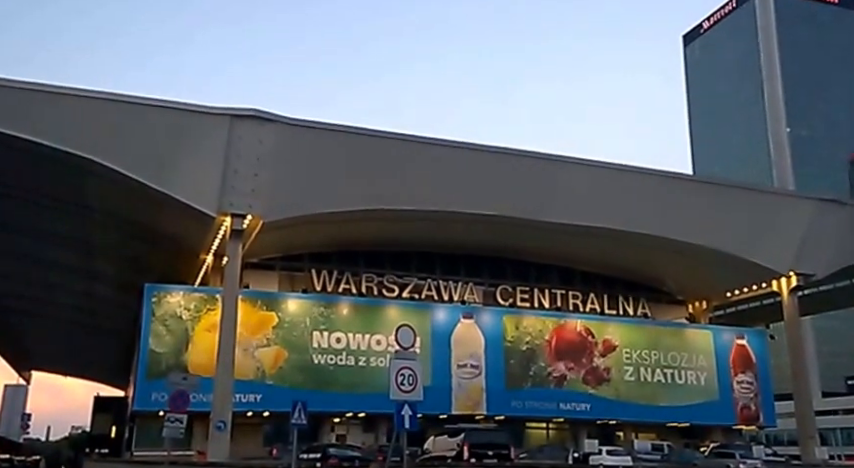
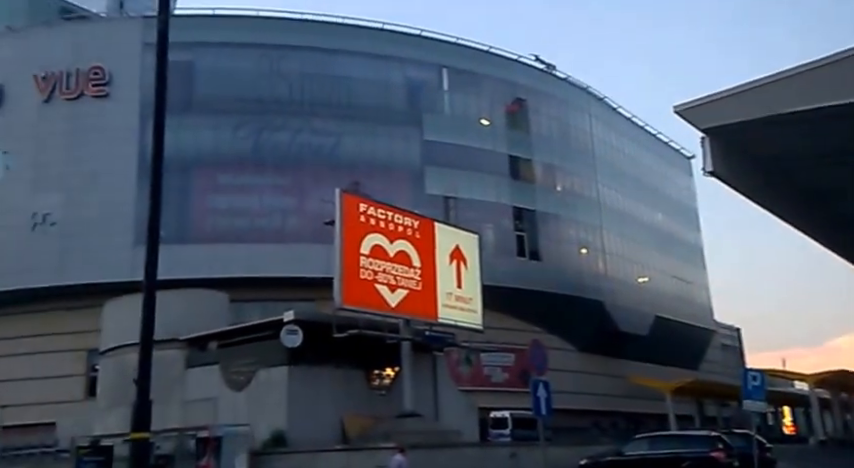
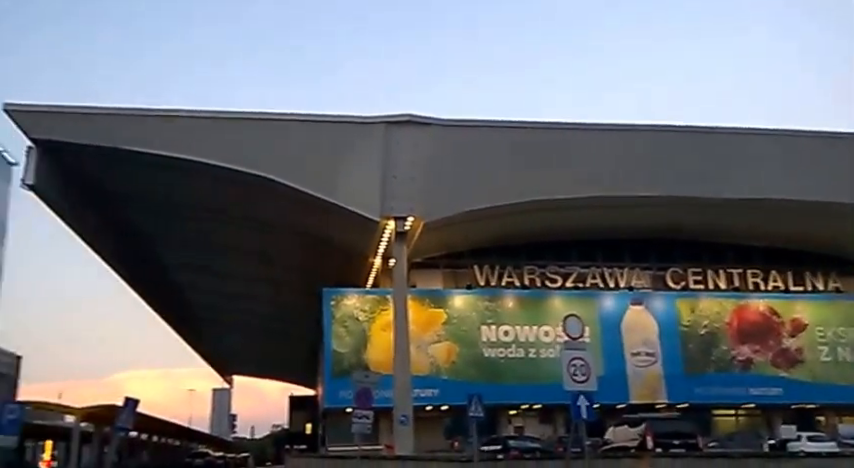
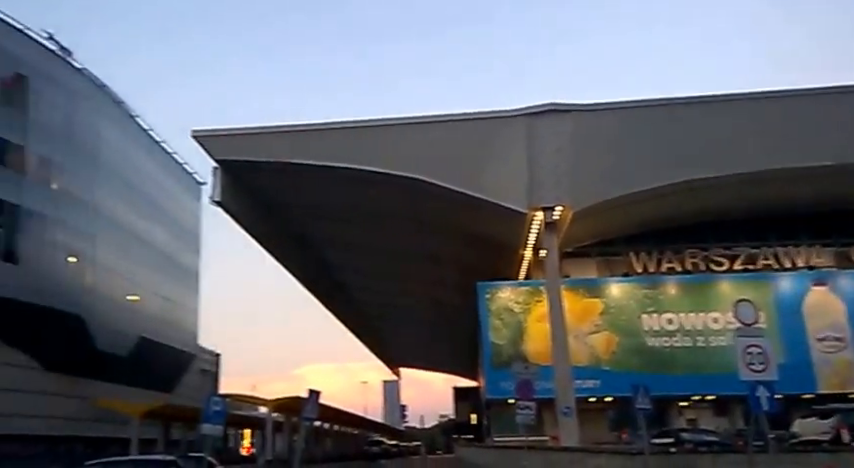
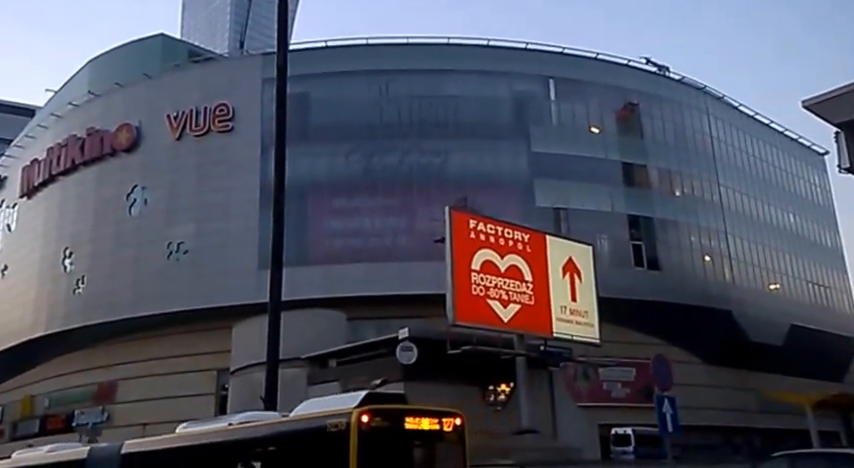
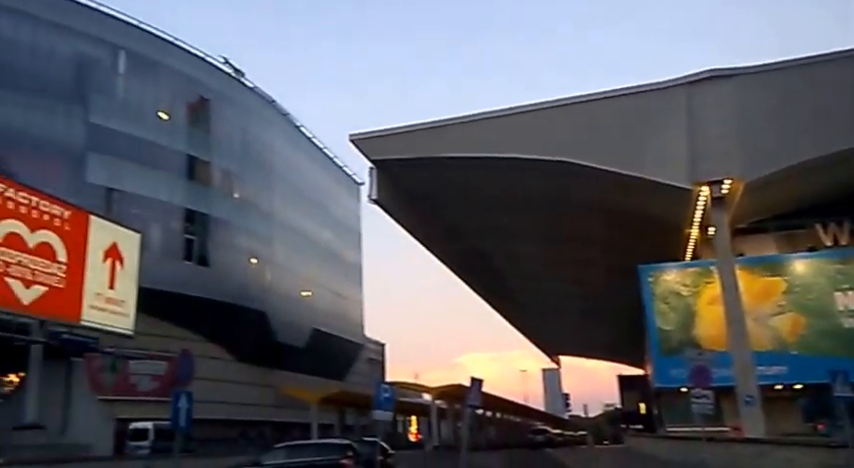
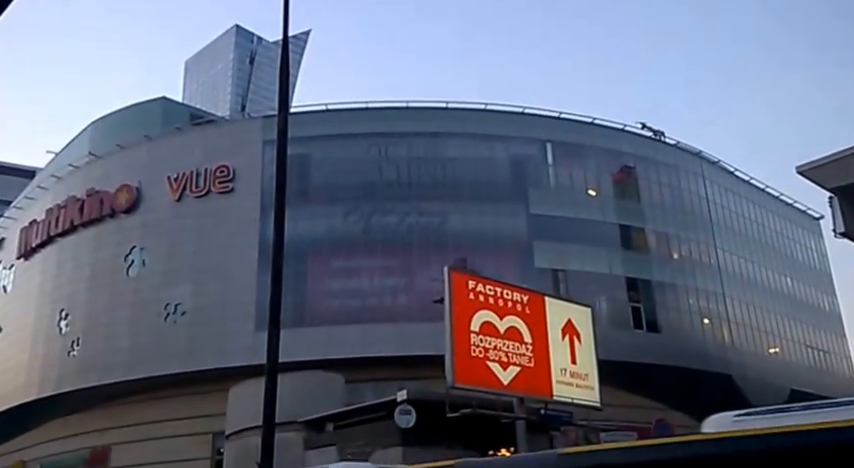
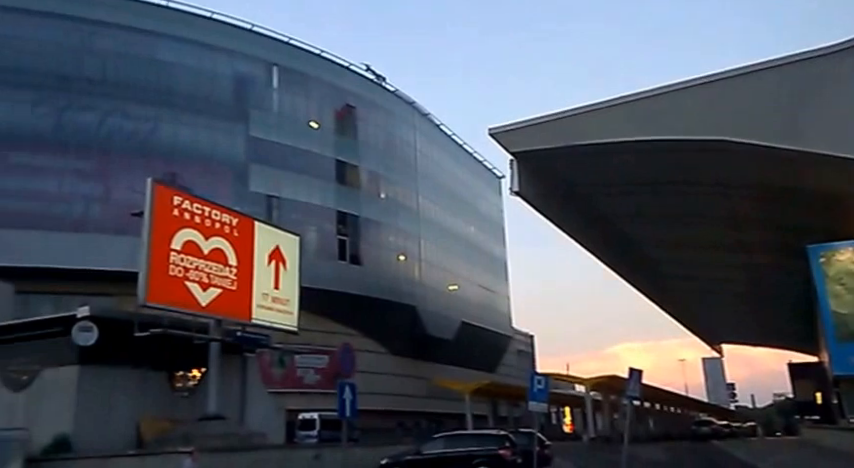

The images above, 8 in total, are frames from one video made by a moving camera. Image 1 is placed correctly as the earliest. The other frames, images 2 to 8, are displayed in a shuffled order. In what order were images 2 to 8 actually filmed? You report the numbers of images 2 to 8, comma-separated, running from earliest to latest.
3, 4, 6, 8, 2, 7, 5
